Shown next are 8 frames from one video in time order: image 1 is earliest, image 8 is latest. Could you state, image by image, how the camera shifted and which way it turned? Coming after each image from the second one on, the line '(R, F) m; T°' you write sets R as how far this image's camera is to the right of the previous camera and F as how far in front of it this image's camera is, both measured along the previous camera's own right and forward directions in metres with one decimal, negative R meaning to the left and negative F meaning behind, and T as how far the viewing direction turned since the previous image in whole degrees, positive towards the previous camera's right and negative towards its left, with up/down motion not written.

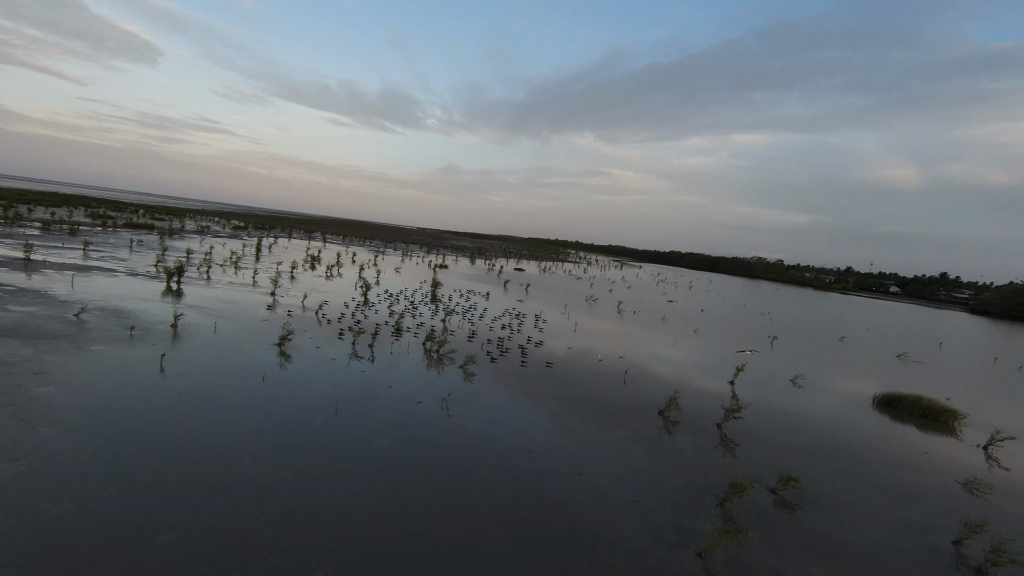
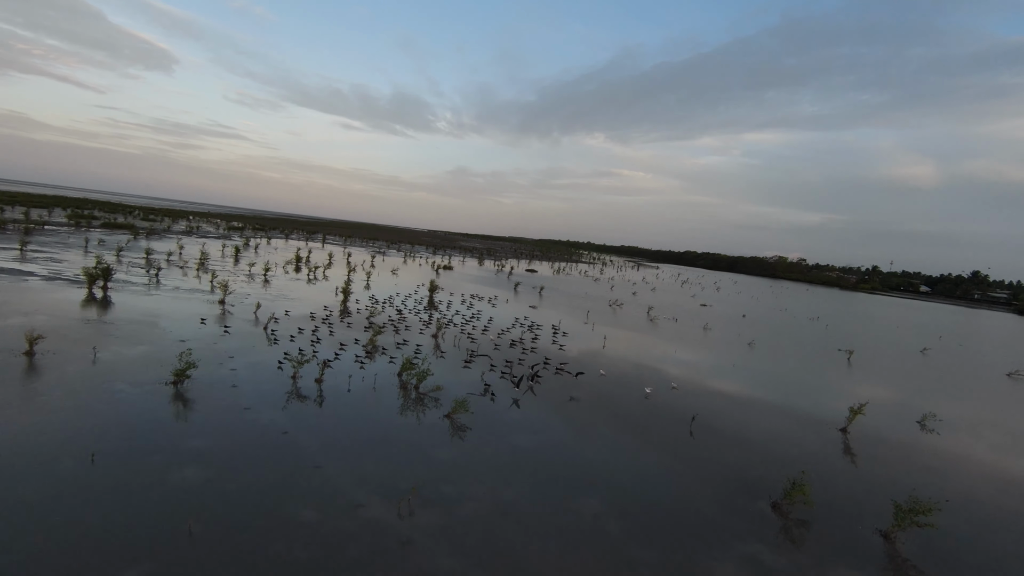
(0.0, +3.7) m; -1°
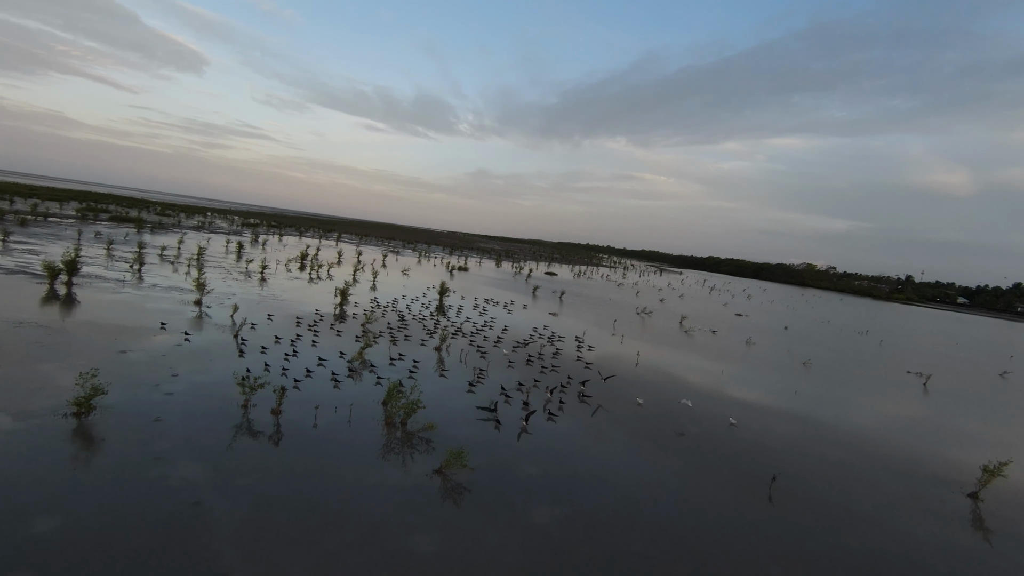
(0.0, +2.0) m; -2°
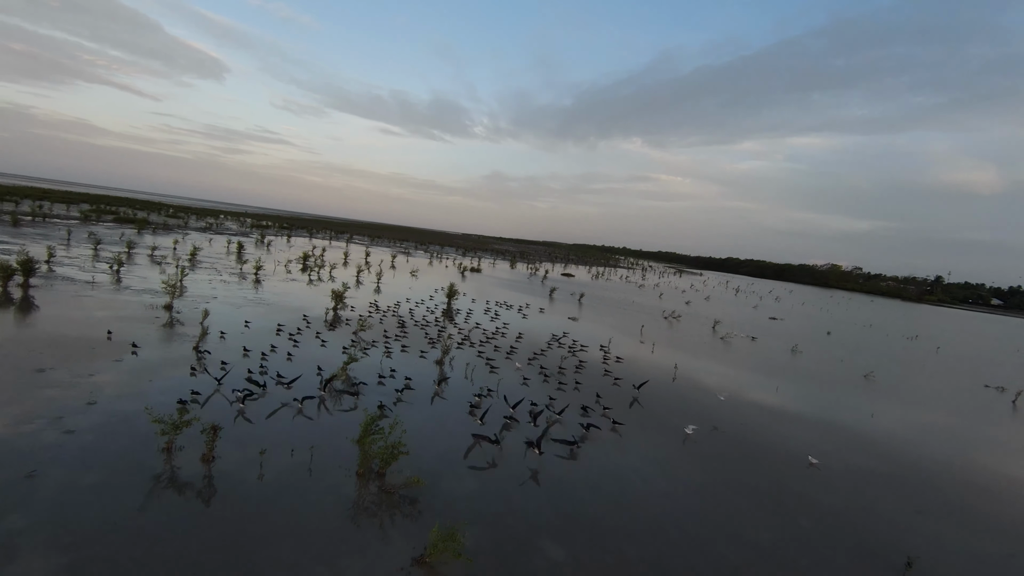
(0.0, +1.7) m; -2°
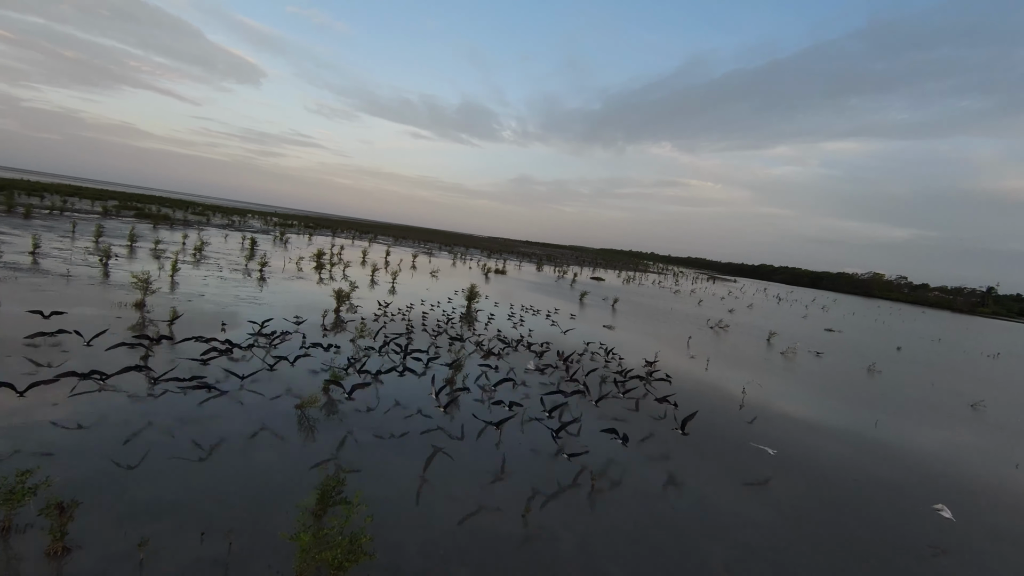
(-0.1, +1.8) m; -3°
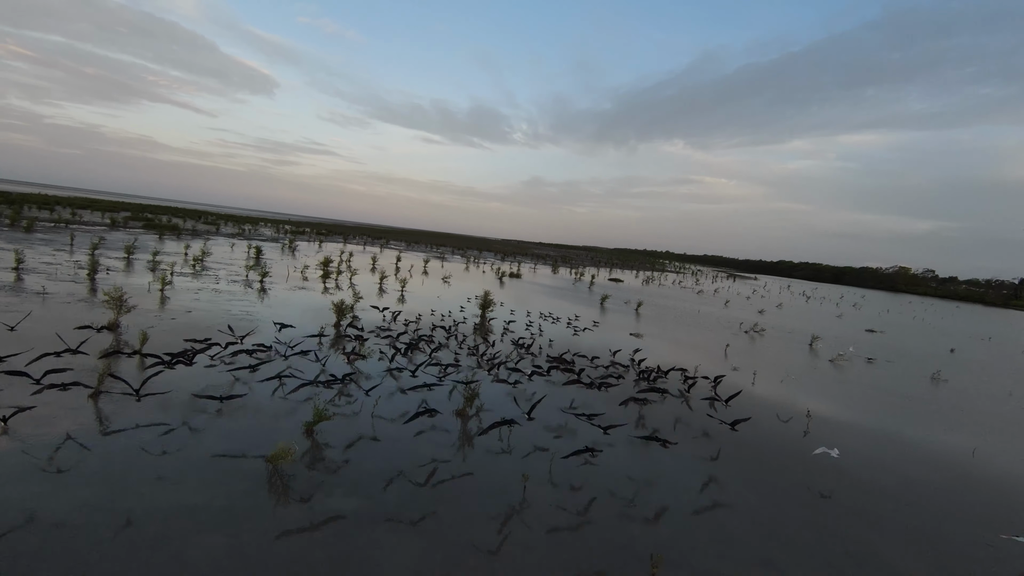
(-0.1, +1.2) m; -2°
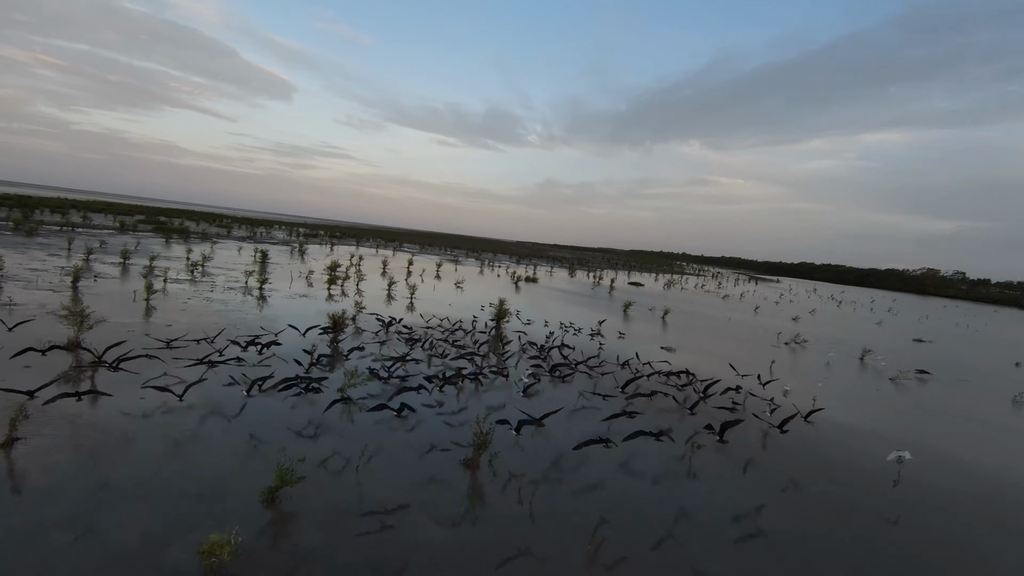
(-0.1, +1.2) m; -2°
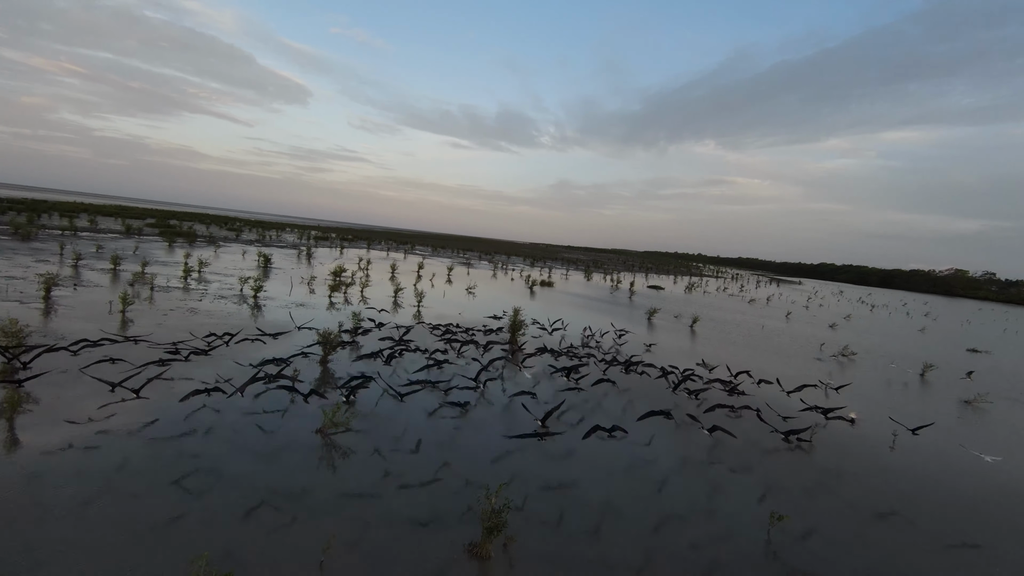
(-0.1, +1.3) m; -1°
